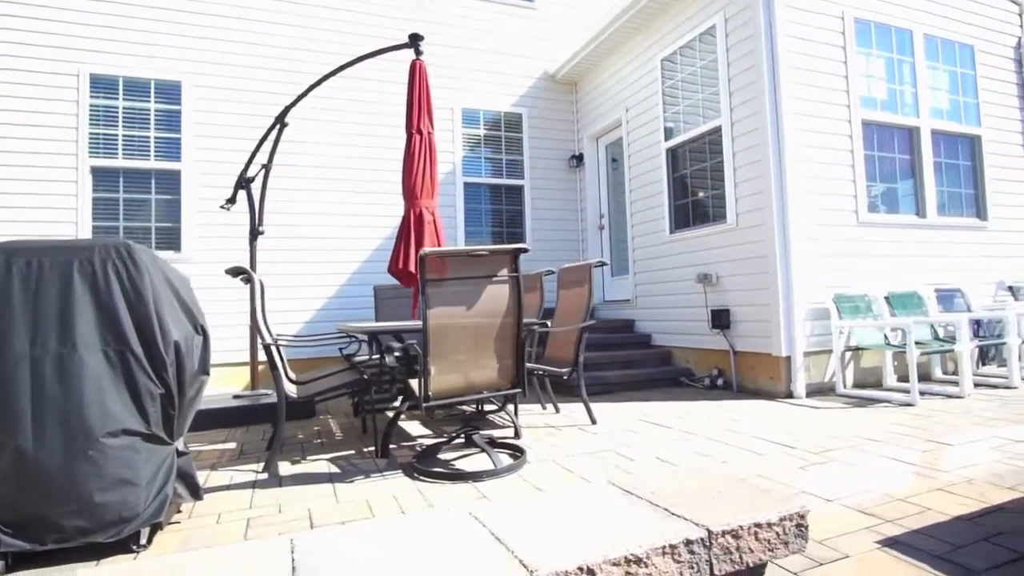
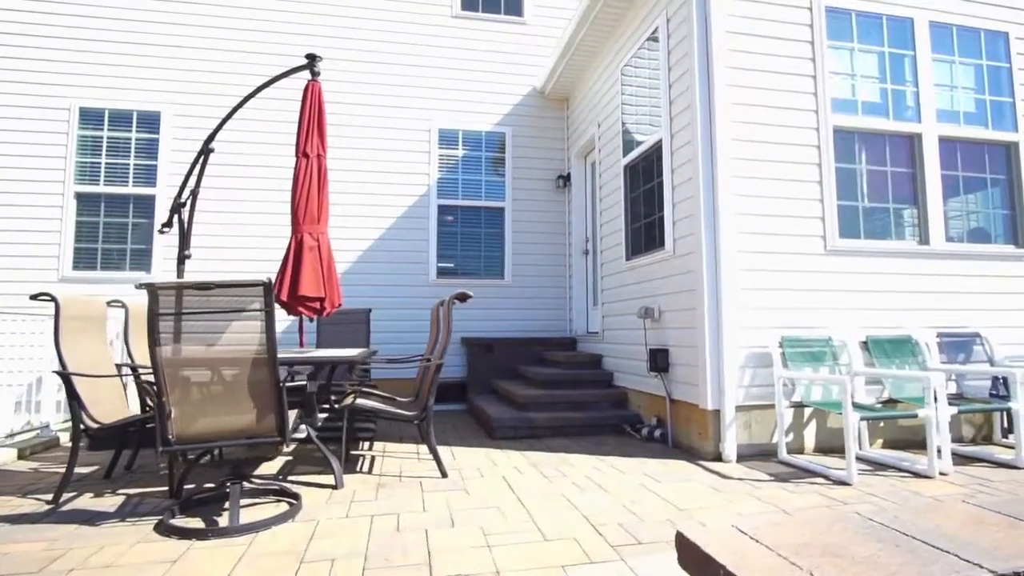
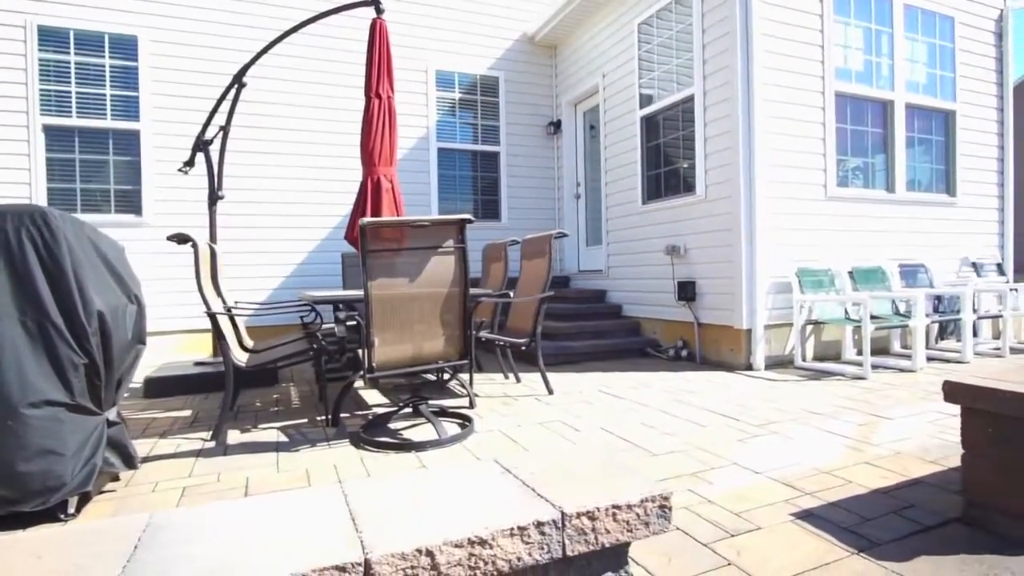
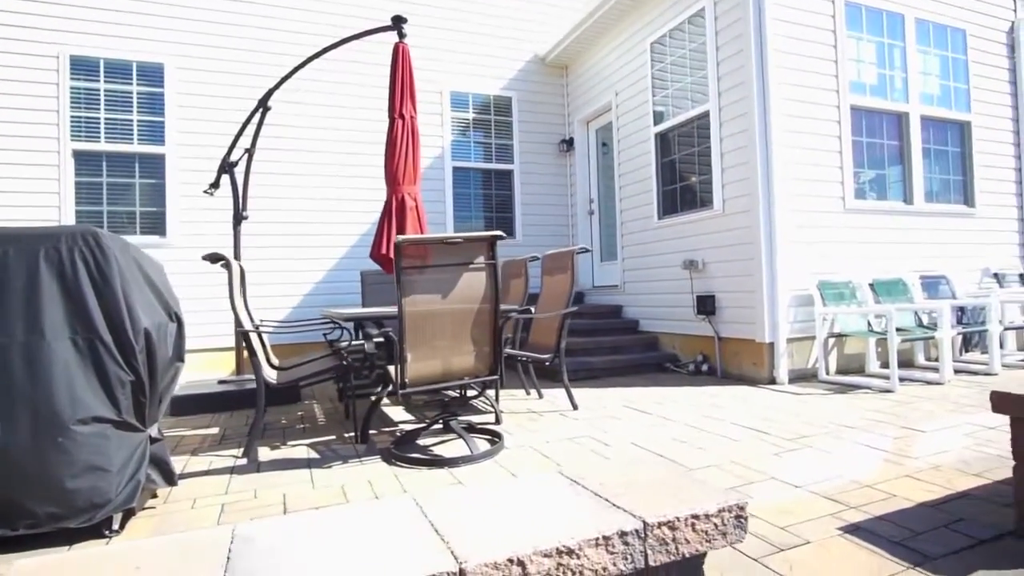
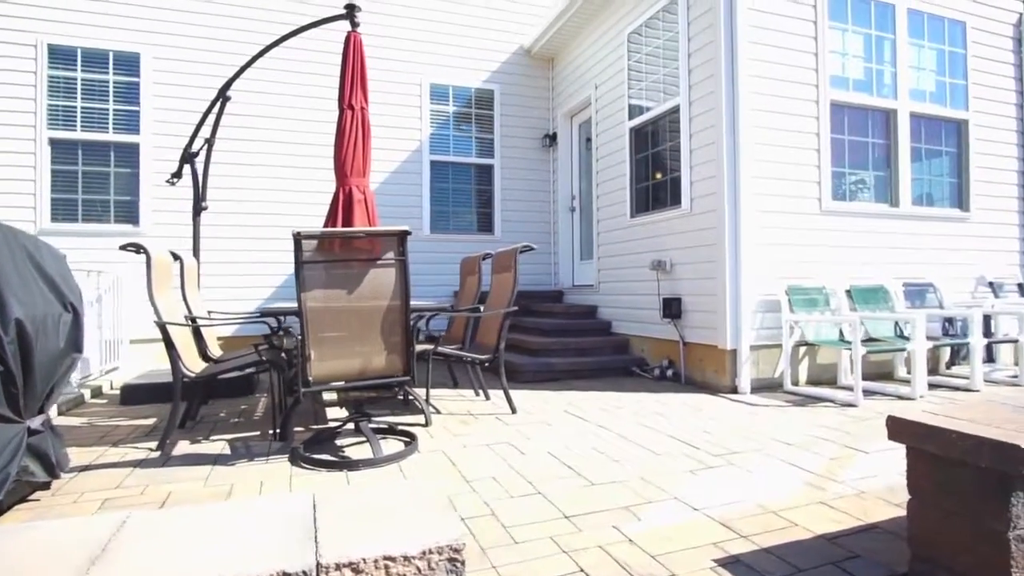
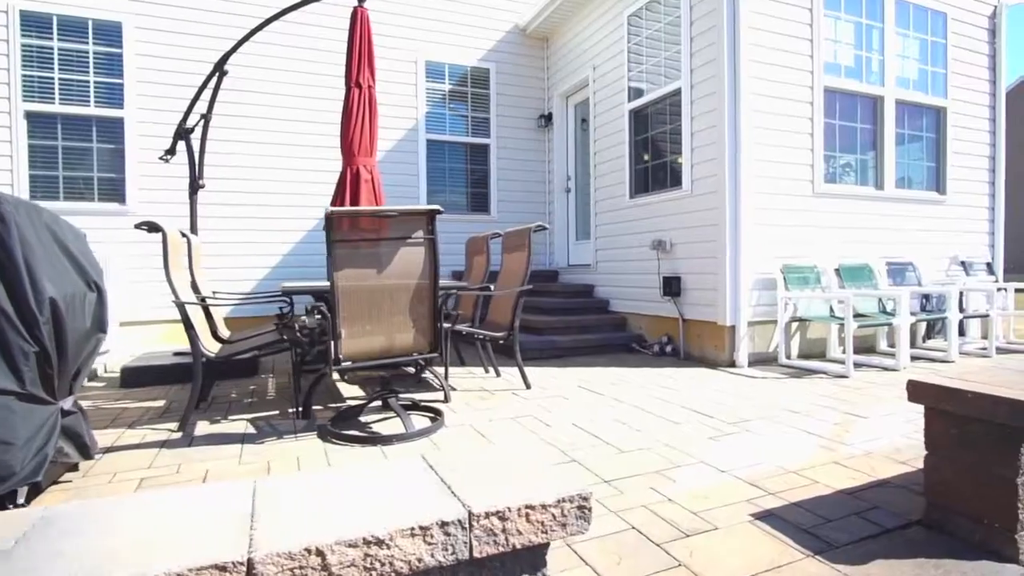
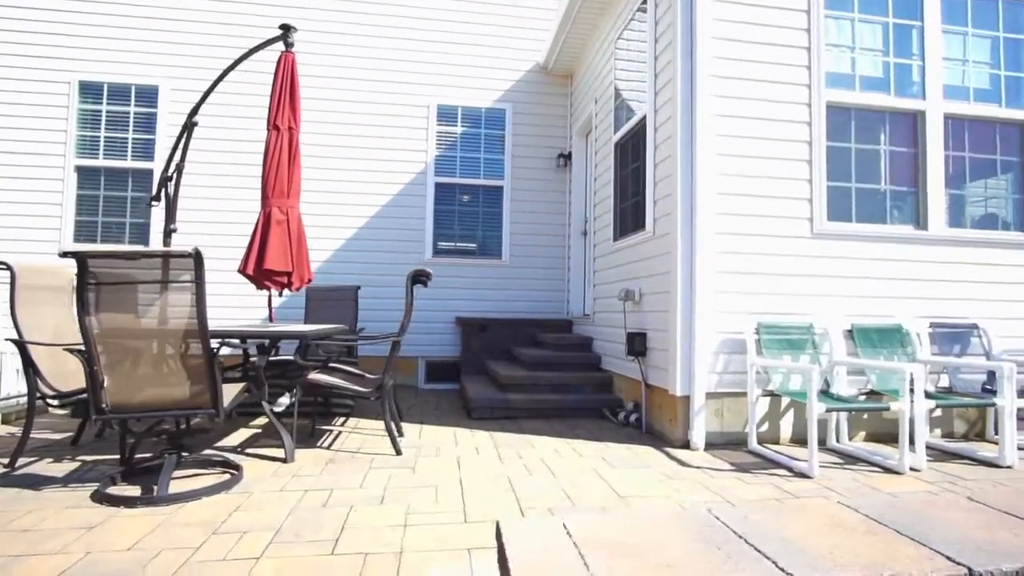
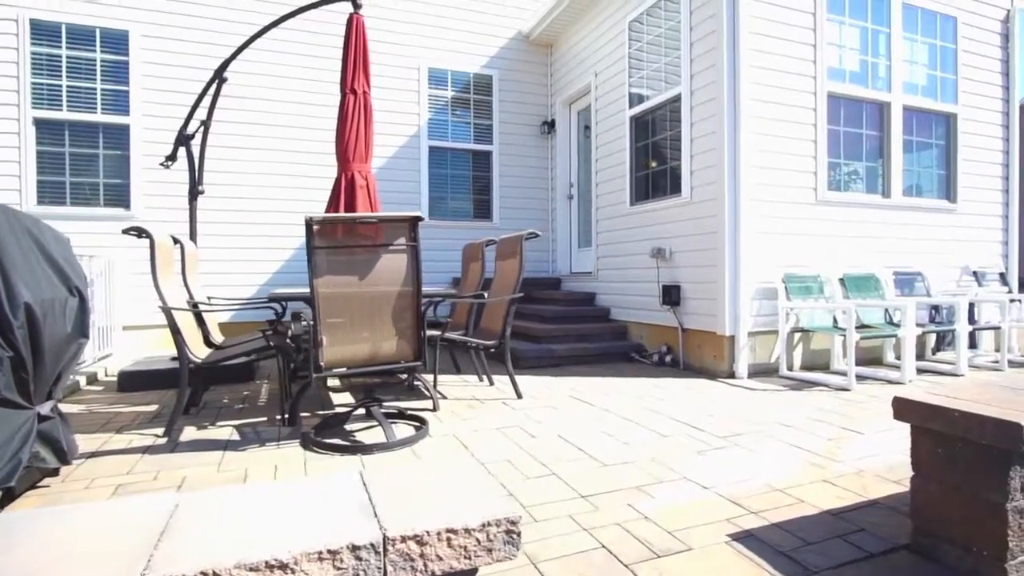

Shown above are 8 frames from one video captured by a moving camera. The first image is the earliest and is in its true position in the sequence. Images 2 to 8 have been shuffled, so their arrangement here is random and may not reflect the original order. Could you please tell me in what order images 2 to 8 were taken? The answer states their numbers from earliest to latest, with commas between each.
4, 3, 6, 8, 5, 2, 7
